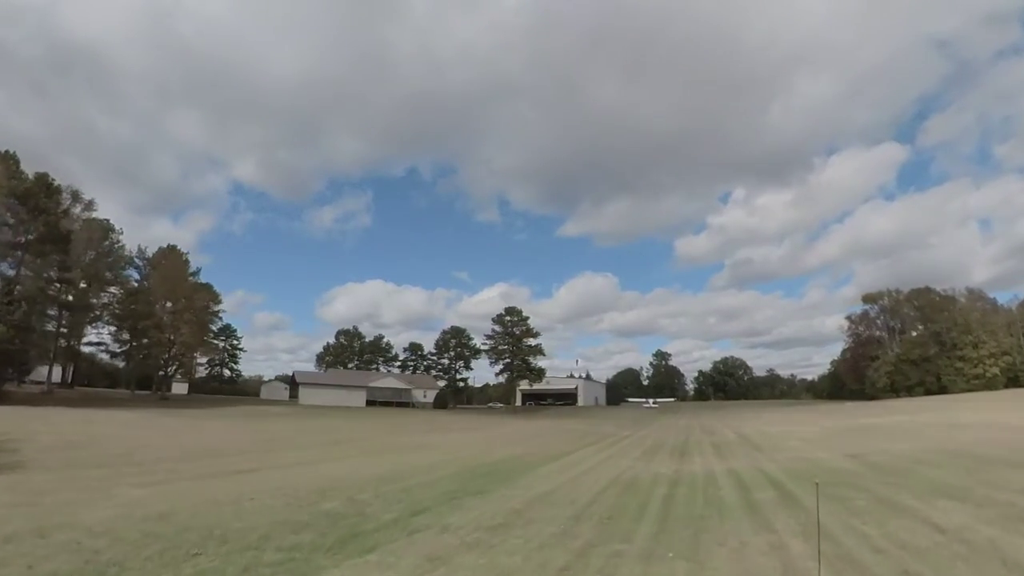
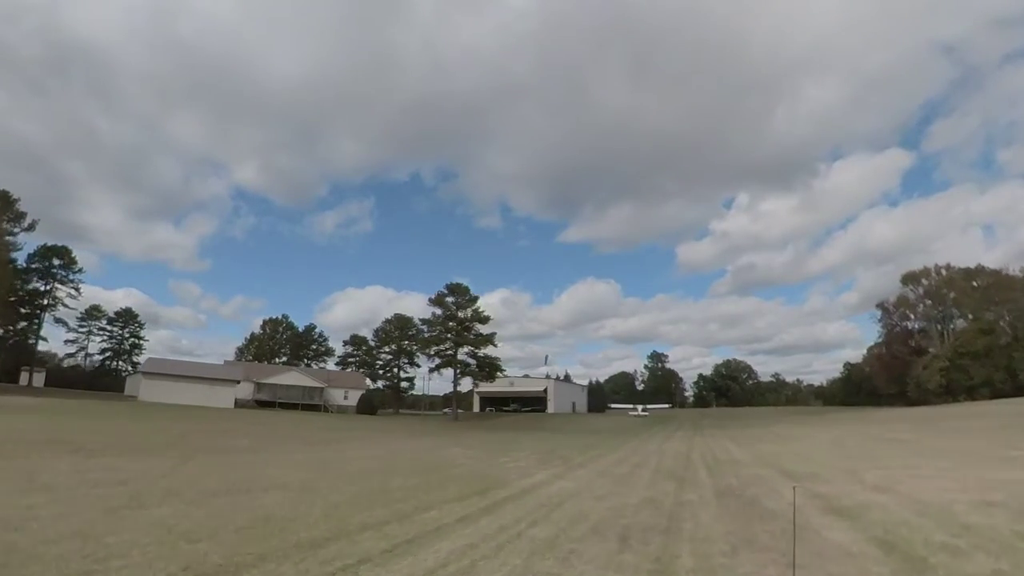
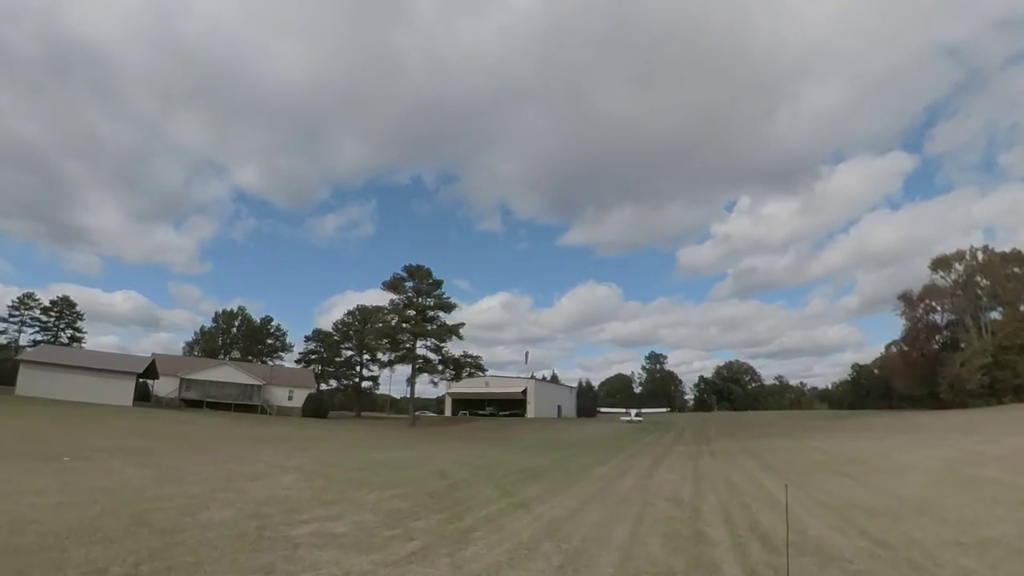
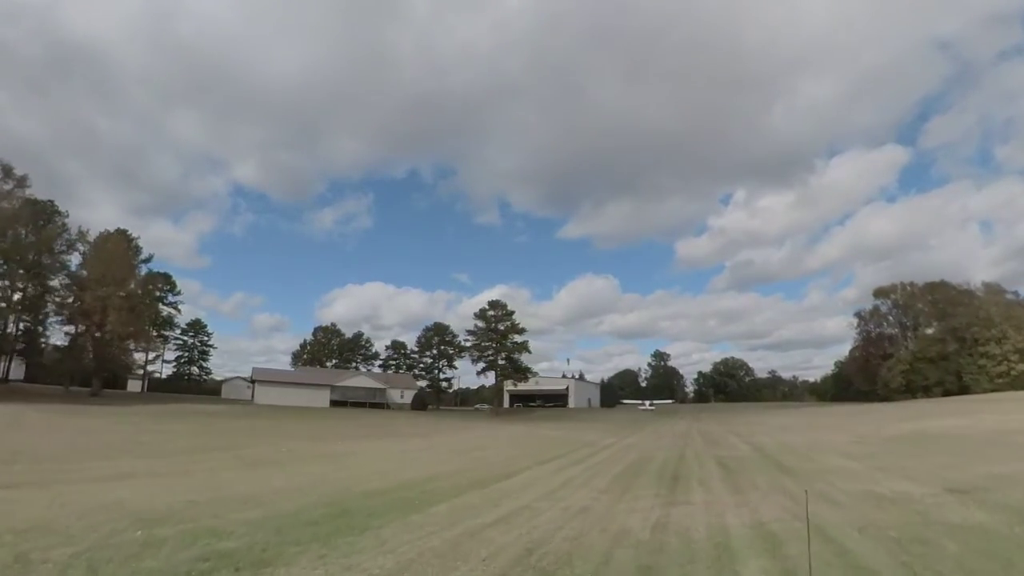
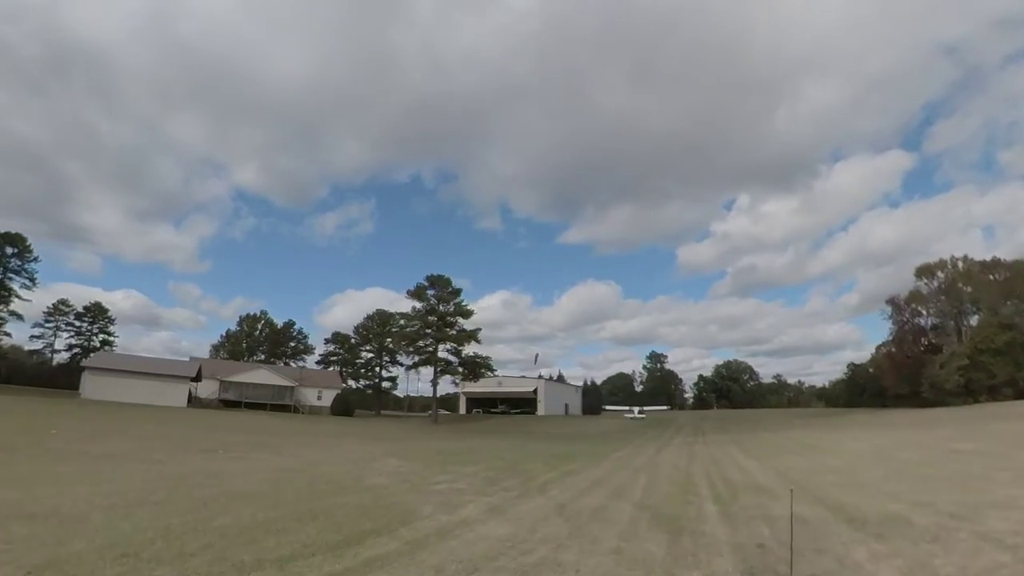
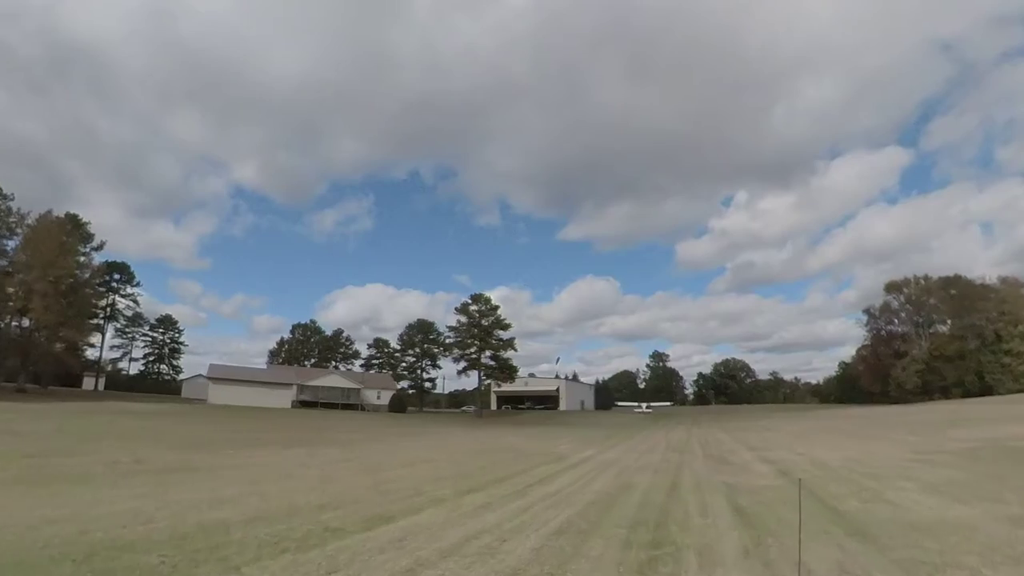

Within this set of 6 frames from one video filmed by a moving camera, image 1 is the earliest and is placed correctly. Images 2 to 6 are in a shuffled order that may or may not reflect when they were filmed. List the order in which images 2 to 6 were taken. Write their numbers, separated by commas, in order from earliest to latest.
4, 6, 2, 5, 3
